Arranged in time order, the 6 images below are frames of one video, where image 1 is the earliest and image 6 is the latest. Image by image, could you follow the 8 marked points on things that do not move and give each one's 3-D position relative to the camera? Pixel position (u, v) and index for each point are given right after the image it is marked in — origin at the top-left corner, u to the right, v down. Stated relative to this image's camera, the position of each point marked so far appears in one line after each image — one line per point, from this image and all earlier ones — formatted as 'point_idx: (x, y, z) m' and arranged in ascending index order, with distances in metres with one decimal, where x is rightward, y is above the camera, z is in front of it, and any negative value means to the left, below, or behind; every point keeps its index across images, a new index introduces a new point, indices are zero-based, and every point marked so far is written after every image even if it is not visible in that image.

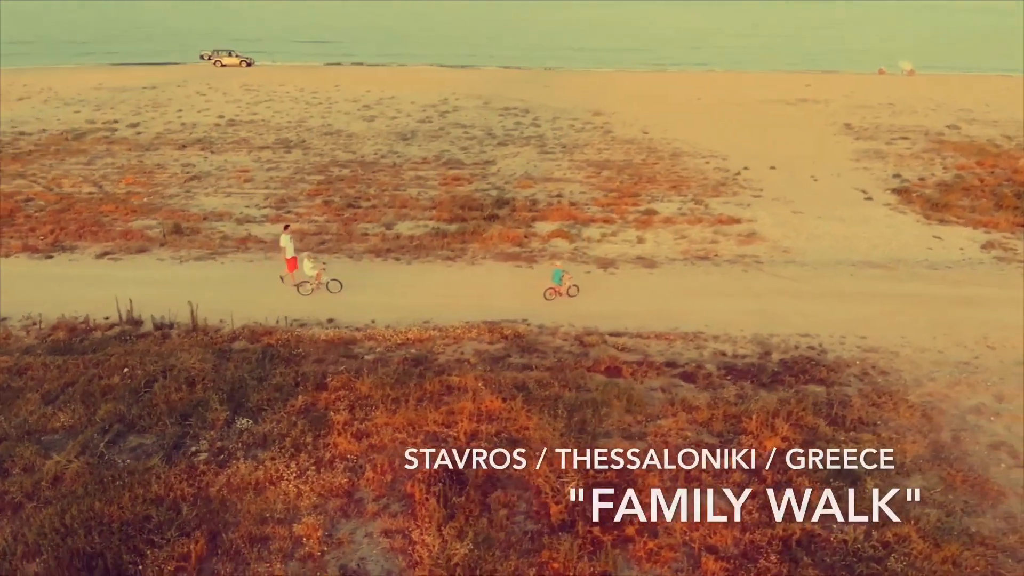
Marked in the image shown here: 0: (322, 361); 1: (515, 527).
0: (-2.9, -1.2, +13.8) m
1: (+0.2, -2.7, +9.7) m
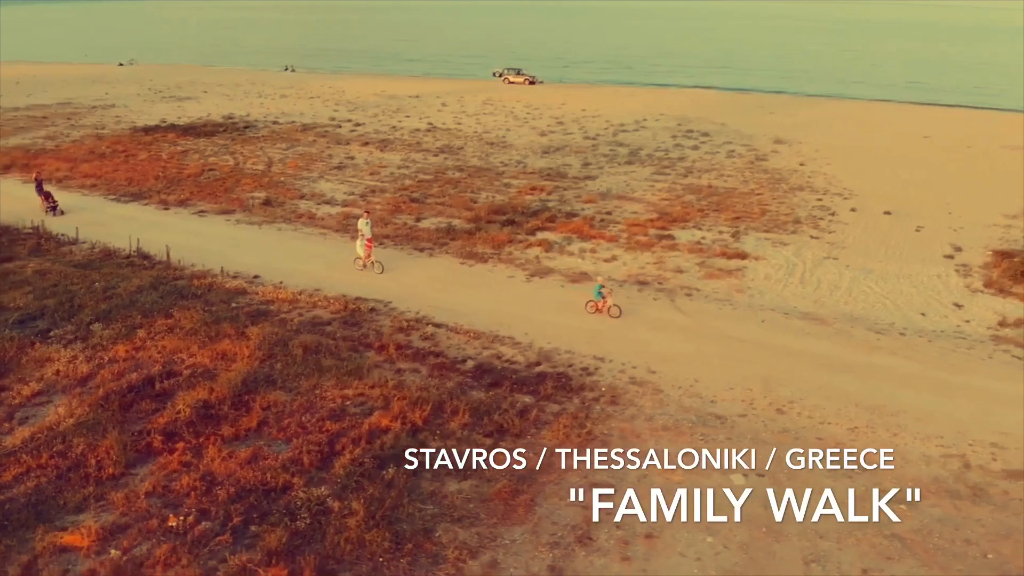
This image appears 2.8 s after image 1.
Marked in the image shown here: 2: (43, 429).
0: (-6.4, -0.3, +17.5) m
1: (-5.7, -2.0, +12.5) m
2: (-6.8, -2.0, +12.2) m
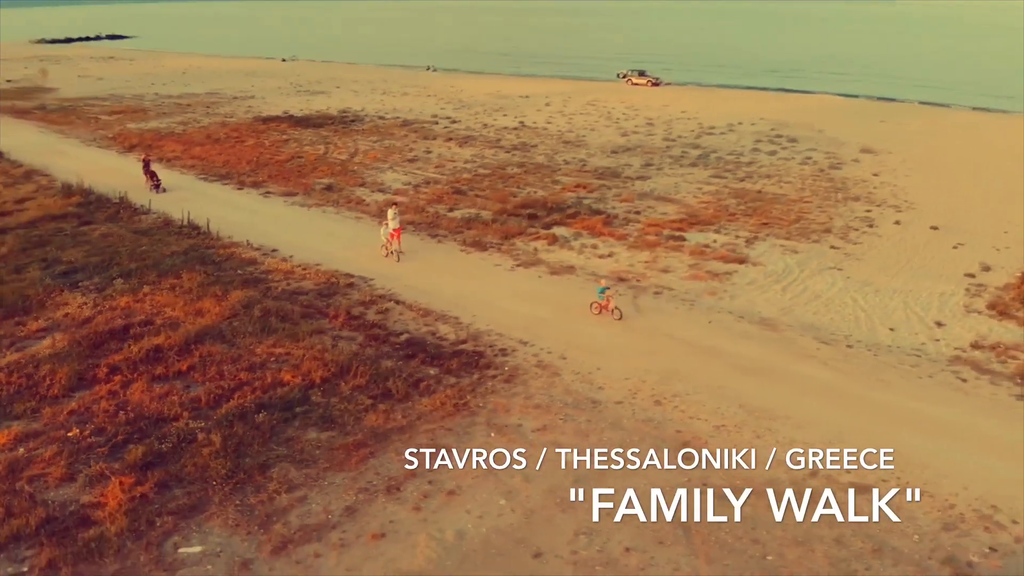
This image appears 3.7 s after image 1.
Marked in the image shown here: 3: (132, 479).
0: (-7.0, +0.5, +19.9) m
1: (-7.5, -1.2, +14.9) m
2: (-8.6, -1.2, +14.9) m
3: (-4.9, -2.5, +11.1) m
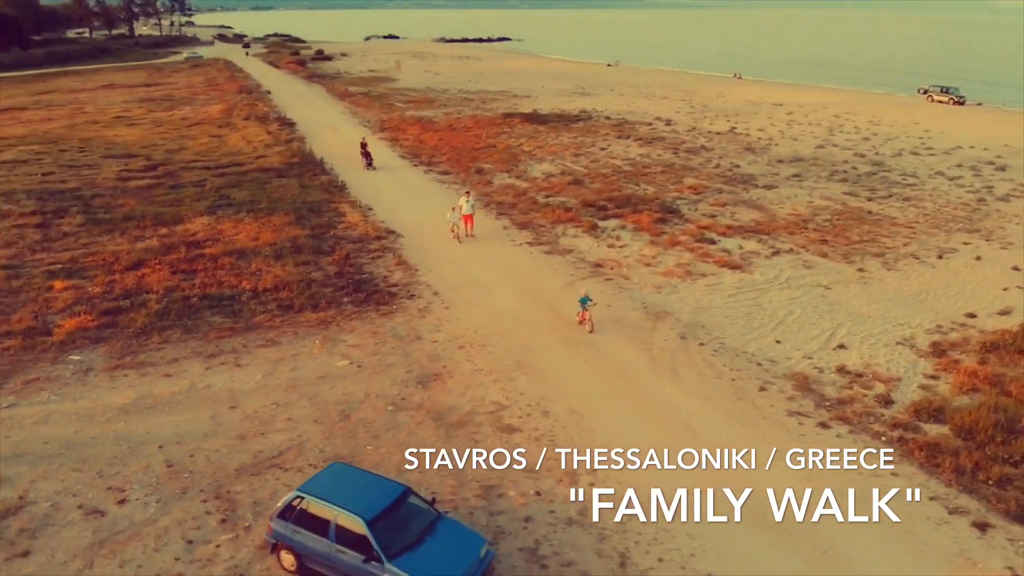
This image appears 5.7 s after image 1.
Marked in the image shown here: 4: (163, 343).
0: (-6.2, +2.3, +26.1) m
1: (-9.1, +0.9, +21.9) m
2: (-10.1, +1.1, +22.4) m
3: (-8.7, -0.6, +17.4) m
4: (-6.9, -1.1, +16.6) m
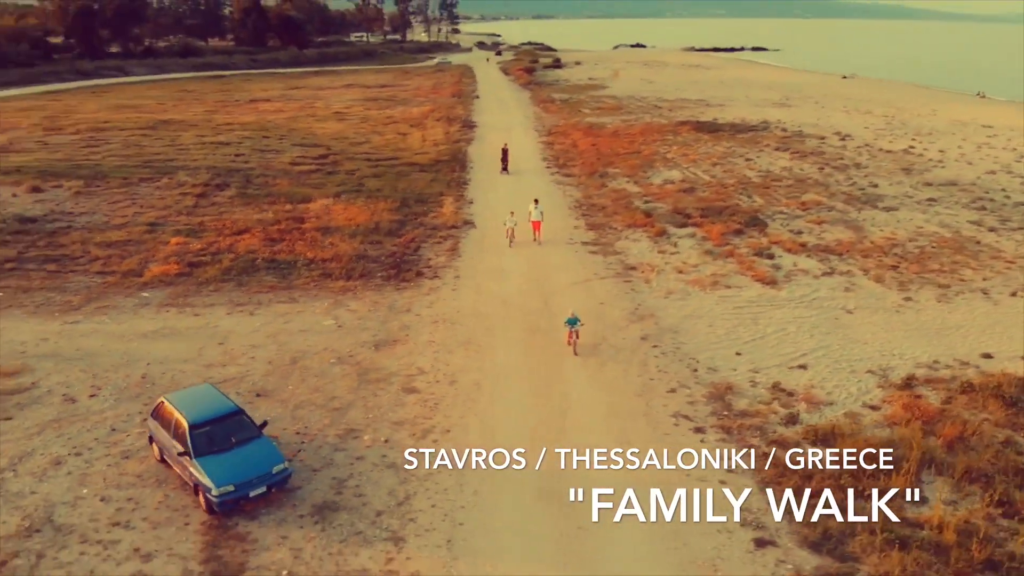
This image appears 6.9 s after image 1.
0: (-3.3, +3.0, +29.2) m
1: (-7.5, +2.0, +26.1) m
2: (-8.3, +2.3, +26.9) m
3: (-8.7, +0.6, +21.7) m
4: (-7.3, -0.1, +20.4) m
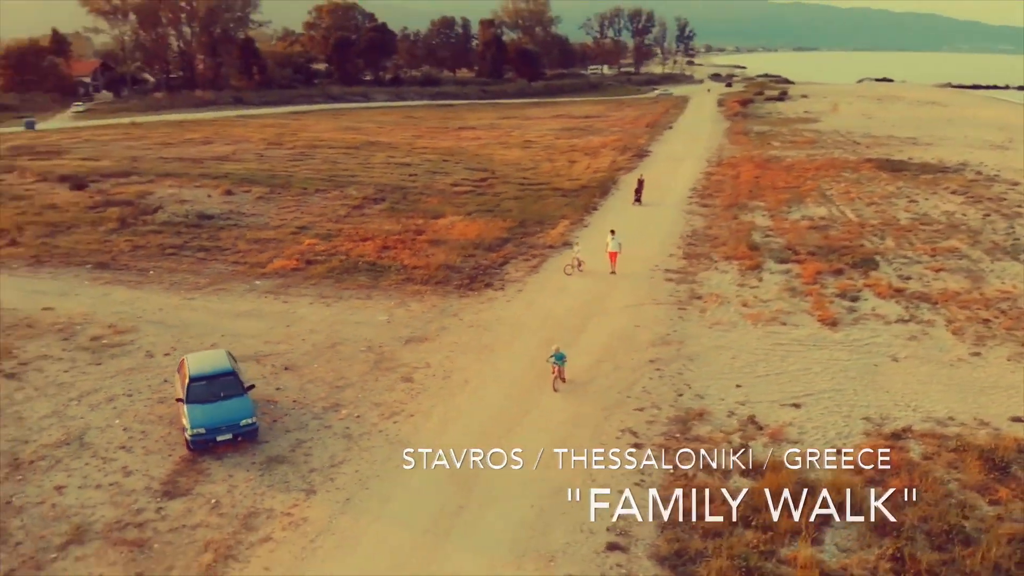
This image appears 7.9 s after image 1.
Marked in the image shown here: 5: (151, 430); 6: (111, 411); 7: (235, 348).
0: (+1.0, +2.4, +31.0) m
1: (-4.0, +1.9, +29.3) m
2: (-4.5, +2.2, +30.3) m
3: (-6.6, +0.8, +25.4) m
4: (-5.7, +0.1, +23.7) m
5: (-6.5, -2.6, +15.1) m
6: (-7.6, -2.3, +15.8) m
7: (-6.3, -1.4, +19.0) m
